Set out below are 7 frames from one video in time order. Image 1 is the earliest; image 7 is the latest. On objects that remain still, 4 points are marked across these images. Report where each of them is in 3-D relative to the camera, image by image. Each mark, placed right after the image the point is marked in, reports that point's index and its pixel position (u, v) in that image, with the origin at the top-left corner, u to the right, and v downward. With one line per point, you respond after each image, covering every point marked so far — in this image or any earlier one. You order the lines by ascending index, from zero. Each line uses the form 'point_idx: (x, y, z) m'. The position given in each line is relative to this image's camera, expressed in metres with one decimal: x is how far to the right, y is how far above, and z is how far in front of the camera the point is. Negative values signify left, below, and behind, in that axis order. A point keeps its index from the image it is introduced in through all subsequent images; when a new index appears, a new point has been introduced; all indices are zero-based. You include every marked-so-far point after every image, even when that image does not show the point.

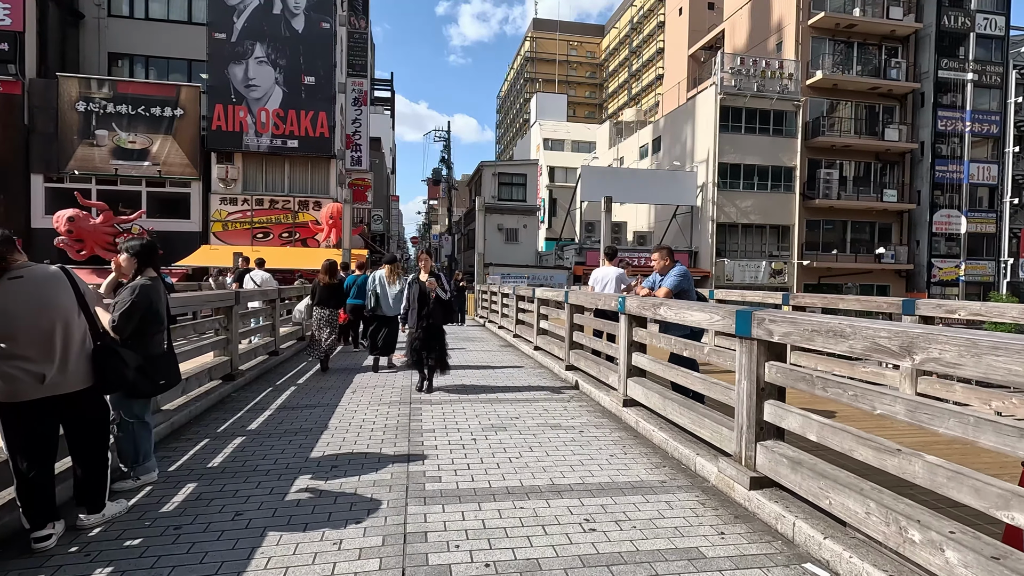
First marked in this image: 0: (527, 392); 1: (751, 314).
0: (+0.2, -1.3, +6.5) m
1: (+1.5, -0.2, +3.4) m
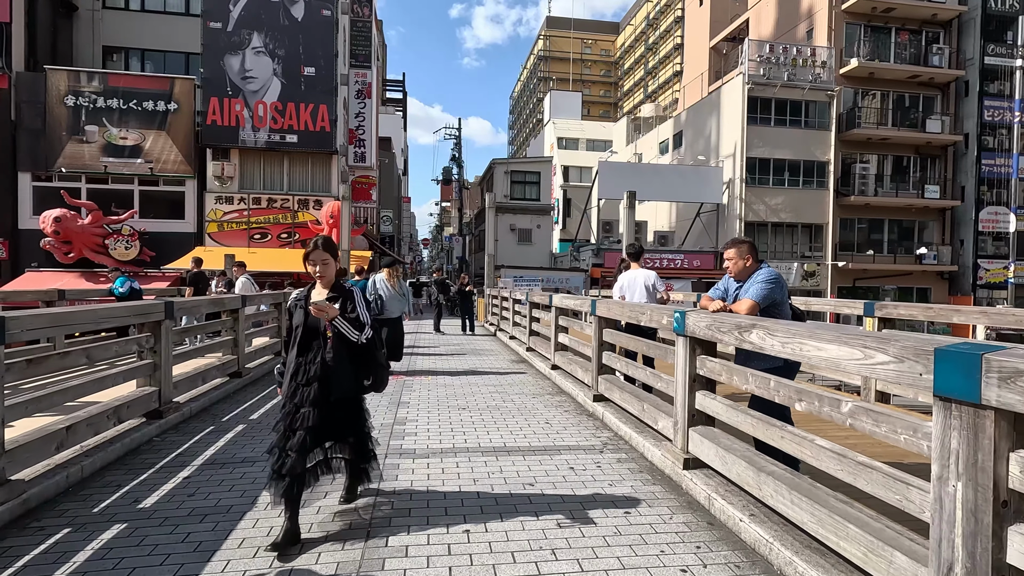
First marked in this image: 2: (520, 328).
0: (+0.3, -1.4, +4.9) m
1: (+1.6, -0.2, +1.8) m
2: (+0.1, -0.8, +12.1) m
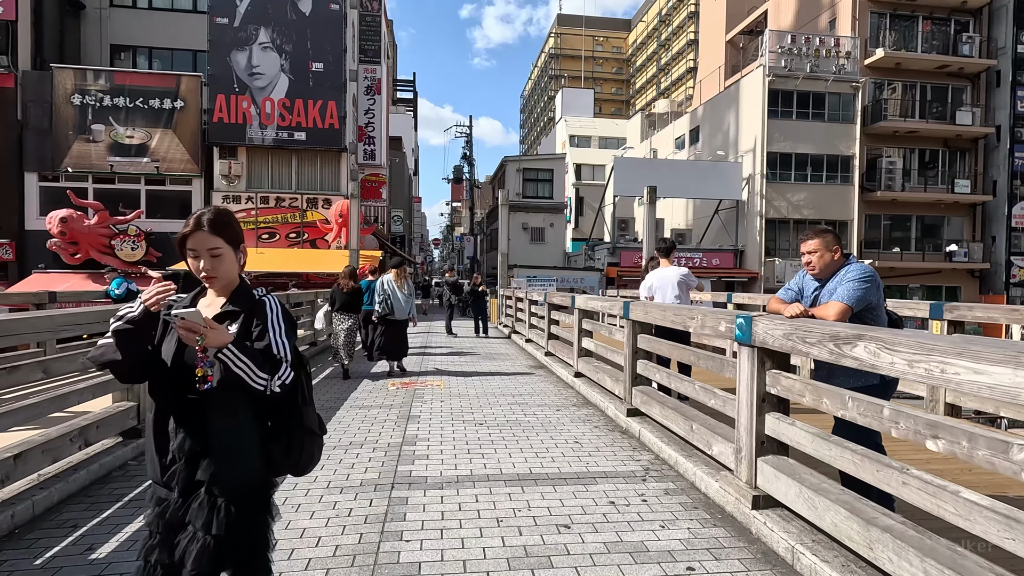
0: (+0.5, -1.4, +4.3) m
1: (+1.7, -0.2, +1.1) m
2: (+0.5, -0.8, +11.5) m
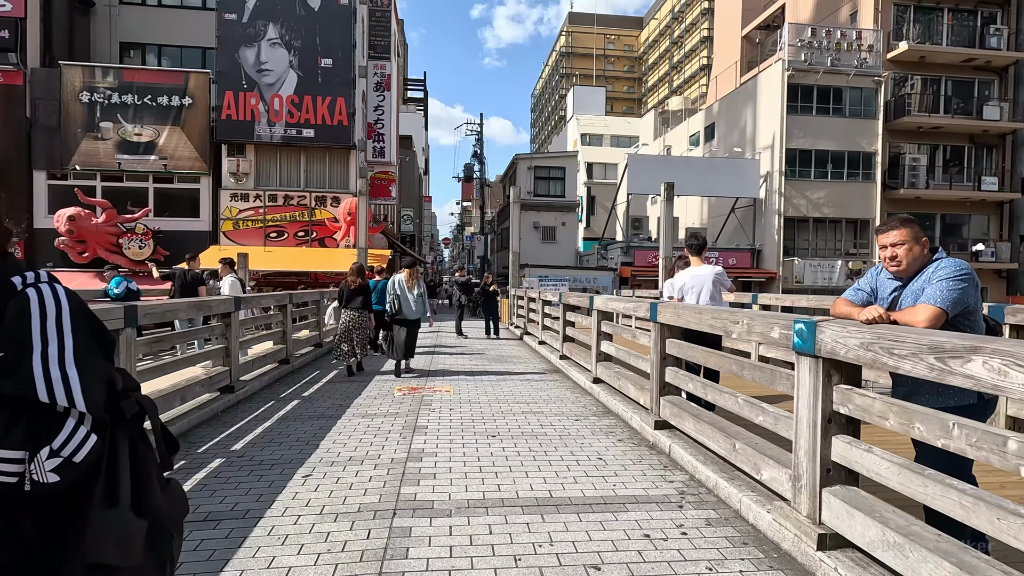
0: (+0.6, -1.4, +3.8) m
1: (+1.8, -0.2, +0.6) m
2: (+0.7, -0.8, +11.0) m
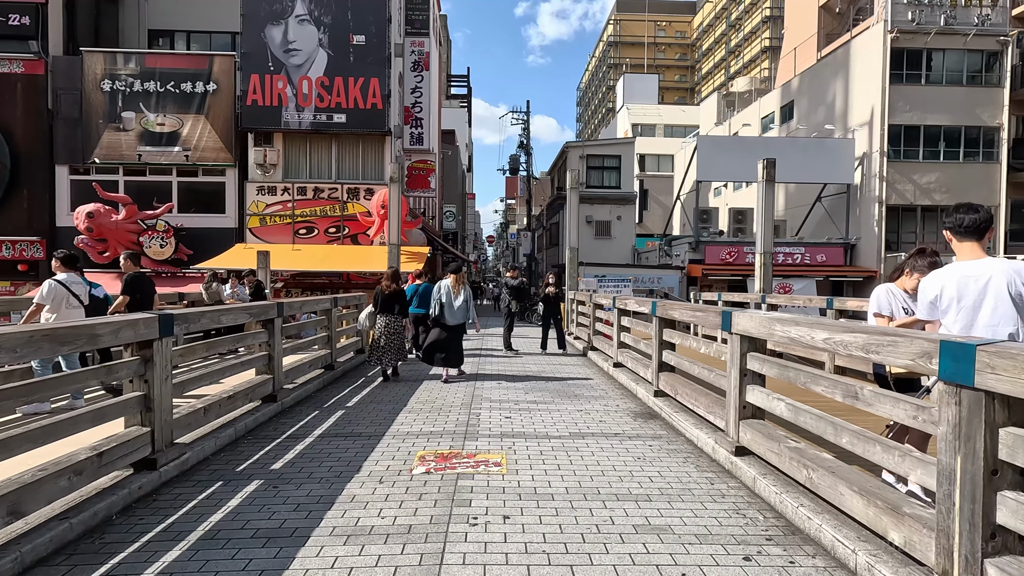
0: (+1.1, -1.5, +1.2) m
1: (+1.9, -0.3, -2.1) m
2: (+1.8, -0.9, +8.4) m
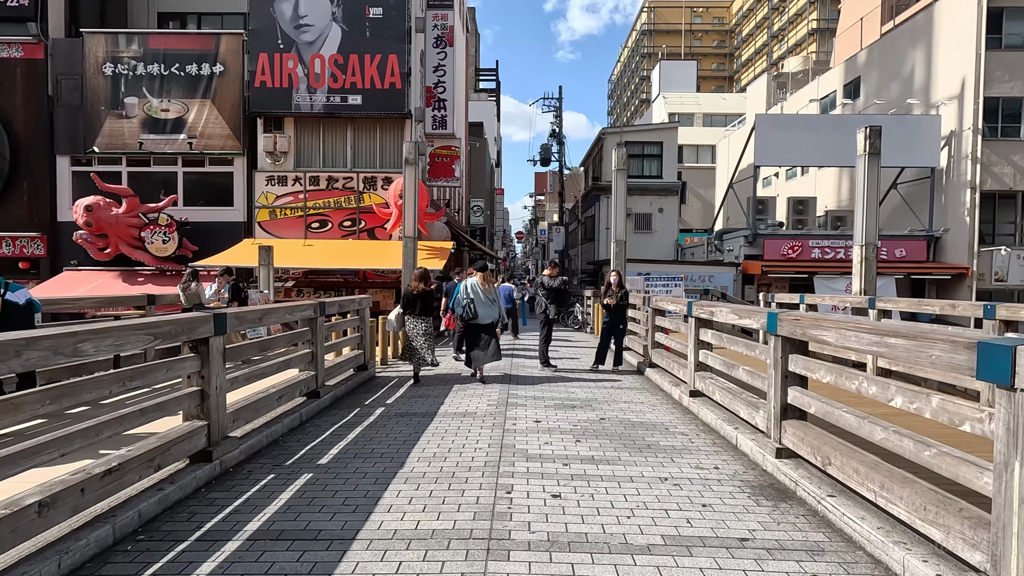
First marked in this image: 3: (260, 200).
0: (+1.2, -1.5, -0.8) m
1: (+1.9, -0.4, -4.2) m
2: (+2.3, -0.9, +6.3) m
3: (-8.2, +2.8, +17.3) m
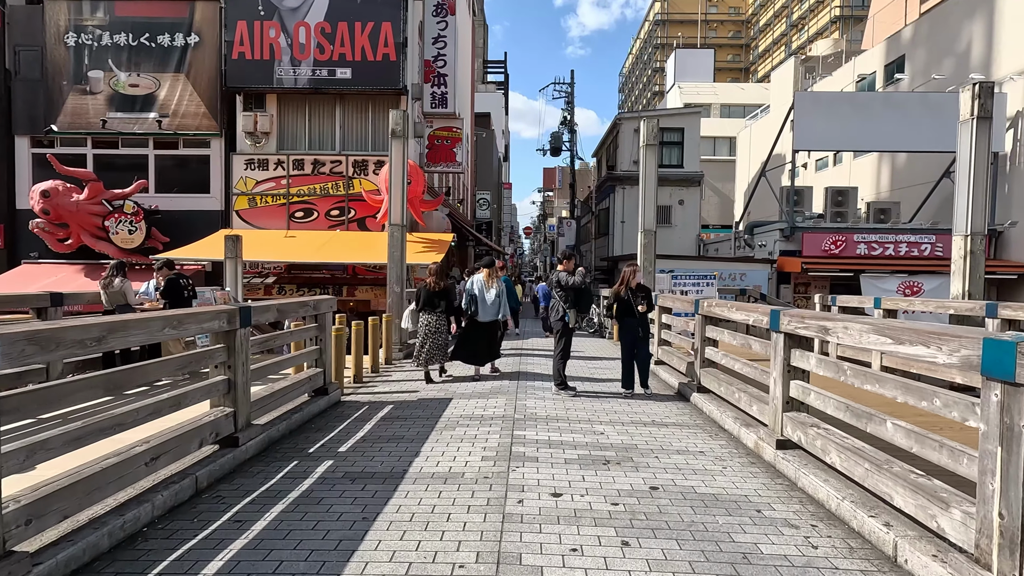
0: (+1.1, -1.6, -2.8) m
1: (+1.8, -0.5, -6.1) m
2: (+2.3, -0.9, +4.3) m
3: (-7.9, +2.9, +15.5) m
